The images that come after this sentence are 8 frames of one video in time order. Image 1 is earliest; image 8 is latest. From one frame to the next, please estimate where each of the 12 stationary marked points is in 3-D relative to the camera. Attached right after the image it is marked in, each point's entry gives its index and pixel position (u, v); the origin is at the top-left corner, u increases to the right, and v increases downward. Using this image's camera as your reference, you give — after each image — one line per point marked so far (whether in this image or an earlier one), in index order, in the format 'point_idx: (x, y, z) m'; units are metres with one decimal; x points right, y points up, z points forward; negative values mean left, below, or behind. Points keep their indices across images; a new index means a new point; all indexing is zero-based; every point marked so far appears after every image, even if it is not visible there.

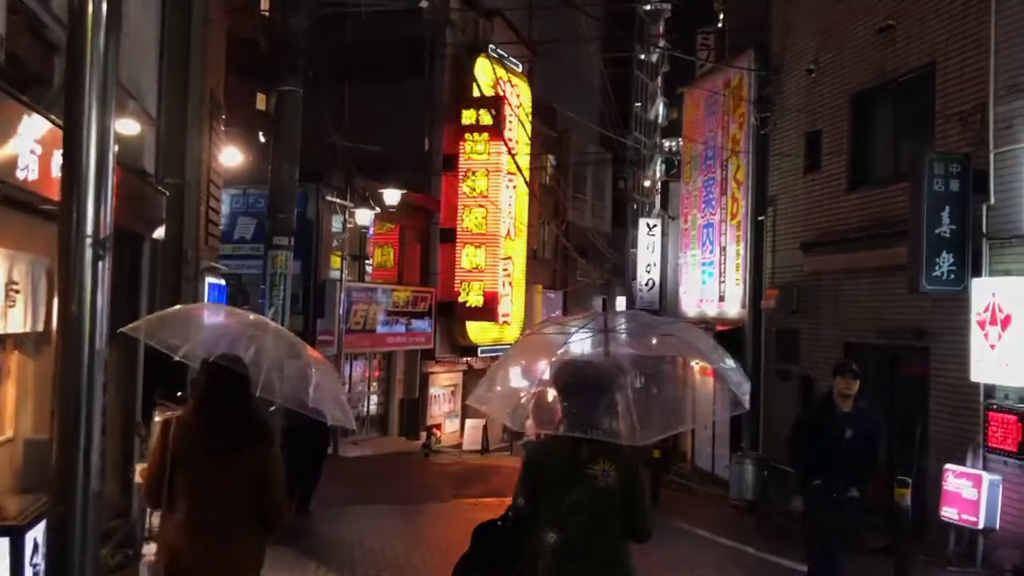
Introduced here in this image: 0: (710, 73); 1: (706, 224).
0: (+3.6, +3.9, +17.5) m
1: (+3.5, +1.1, +17.4) m
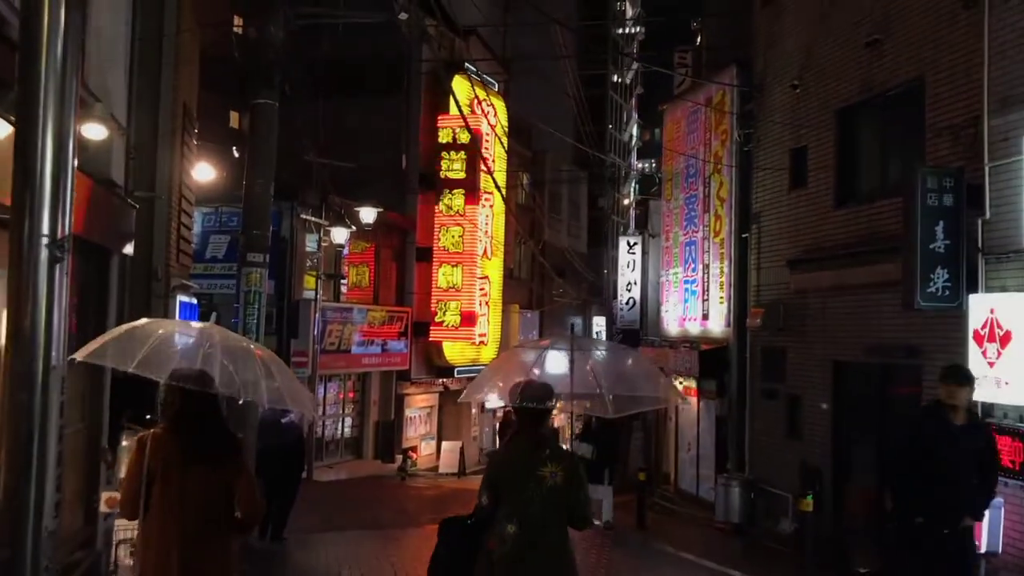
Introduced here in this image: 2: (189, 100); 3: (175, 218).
0: (+3.2, +3.5, +17.3) m
1: (+3.1, +0.8, +17.2) m
2: (-4.3, +2.5, +13.2) m
3: (-4.3, +0.9, +12.5) m
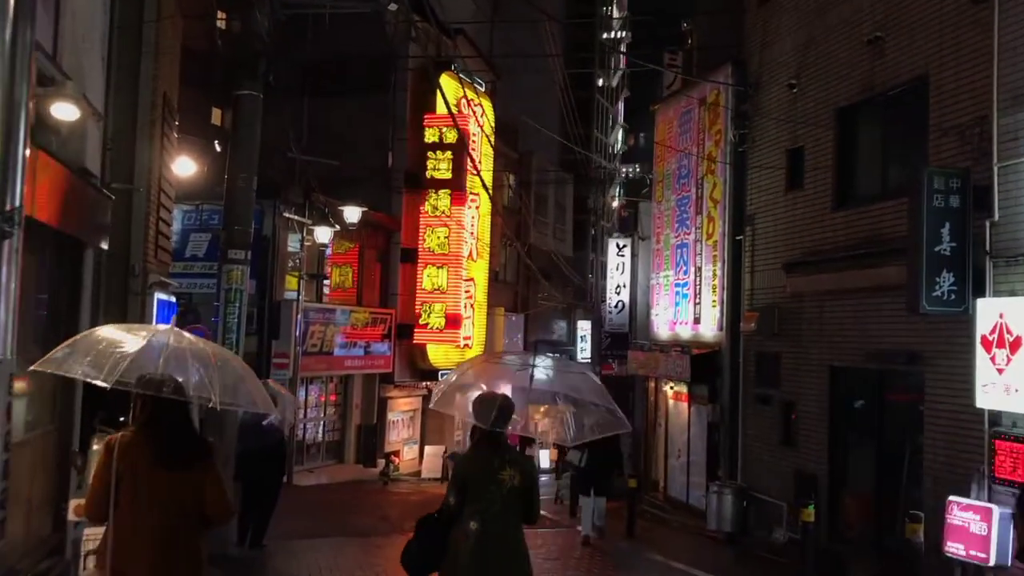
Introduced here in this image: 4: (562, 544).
0: (+3.0, +3.5, +17.0) m
1: (+2.9, +0.8, +16.9) m
2: (-4.5, +2.5, +12.7) m
3: (-4.4, +0.9, +12.1) m
4: (+0.7, -3.4, +13.1) m
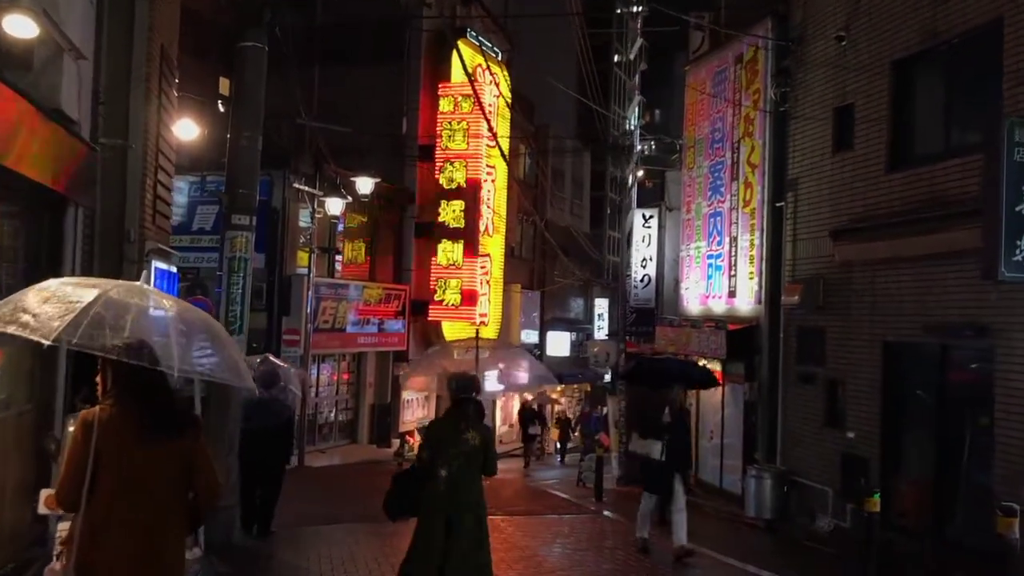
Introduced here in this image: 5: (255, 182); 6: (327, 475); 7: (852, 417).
0: (+3.4, +3.9, +16.0) m
1: (+3.3, +1.2, +15.9) m
2: (-4.1, +2.9, +11.8) m
3: (-4.1, +1.3, +11.2) m
4: (+1.0, -3.0, +12.2) m
5: (-2.7, +1.1, +10.3) m
6: (-3.4, -3.4, +17.9) m
7: (+4.2, -1.6, +12.1) m
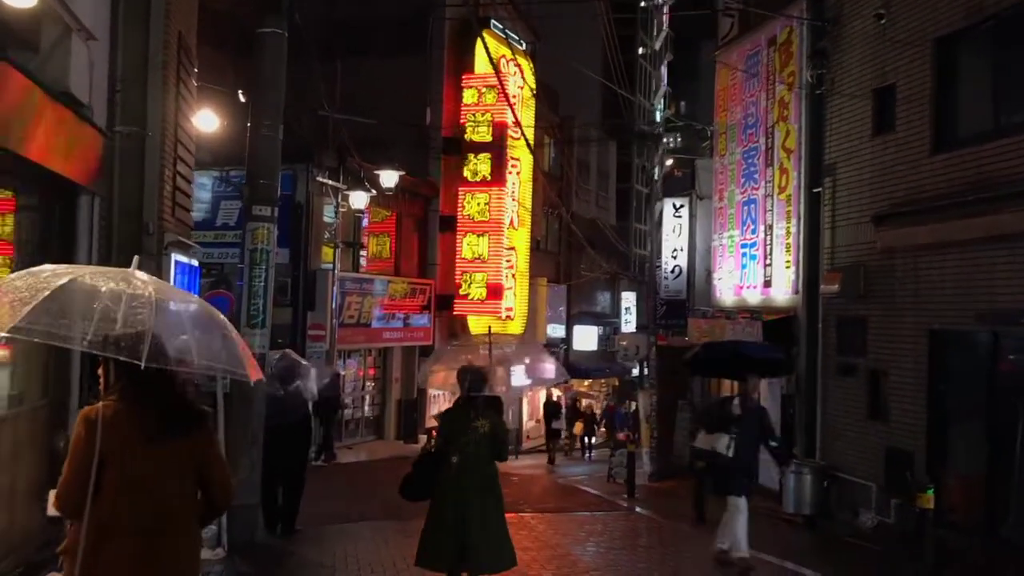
0: (+3.8, +4.1, +15.5) m
1: (+3.7, +1.4, +15.4) m
2: (-3.8, +3.0, +11.5) m
3: (-3.8, +1.4, +10.9) m
4: (+1.4, -2.9, +11.8) m
5: (-2.4, +1.2, +10.0) m
6: (-2.8, -3.3, +17.6) m
7: (+4.6, -1.4, +11.6) m
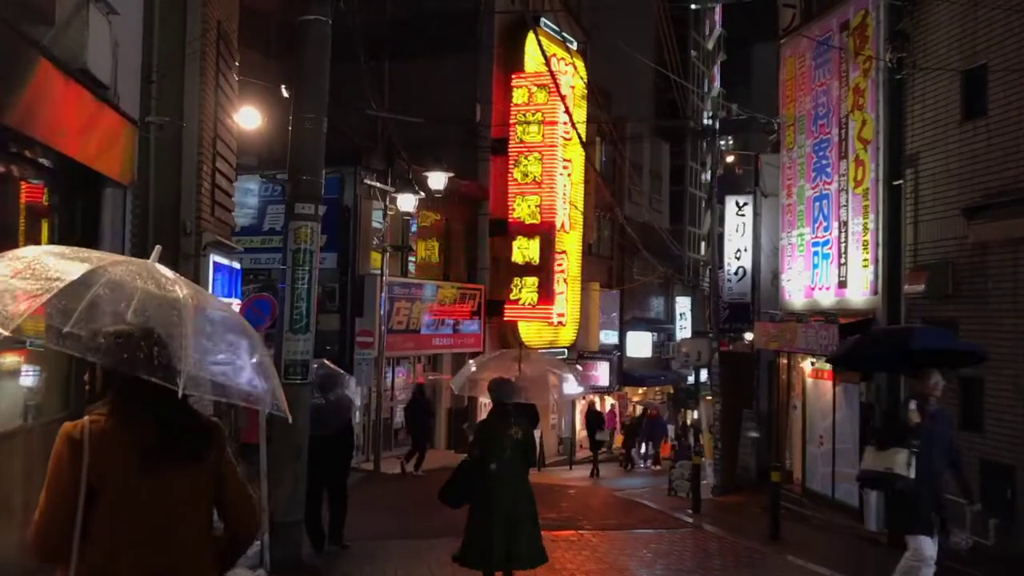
0: (+4.6, +4.1, +14.6) m
1: (+4.5, +1.4, +14.5) m
2: (-3.2, +2.9, +11.0) m
3: (-3.2, +1.3, +10.3) m
4: (+2.0, -2.9, +11.0) m
5: (-1.8, +1.2, +9.3) m
6: (-1.9, -3.4, +16.9) m
7: (+5.2, -1.4, +10.6) m
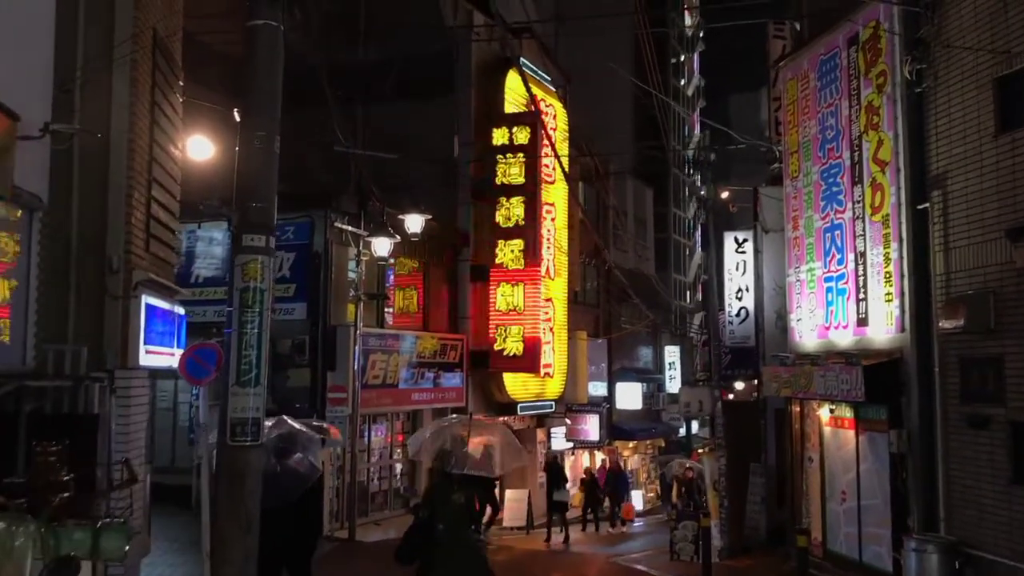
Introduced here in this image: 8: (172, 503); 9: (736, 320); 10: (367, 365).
0: (+4.3, +3.5, +13.5) m
1: (+4.3, +0.8, +13.2) m
2: (-3.4, +2.5, +9.7) m
3: (-3.4, +0.9, +8.9) m
4: (+1.9, -3.3, +9.4) m
5: (-2.0, +0.8, +8.0) m
6: (-2.1, -4.1, +15.3) m
7: (+5.1, -1.7, +9.2) m
8: (-6.2, -3.9, +17.7) m
9: (+3.8, -0.5, +16.5) m
10: (-2.7, -1.4, +18.3) m
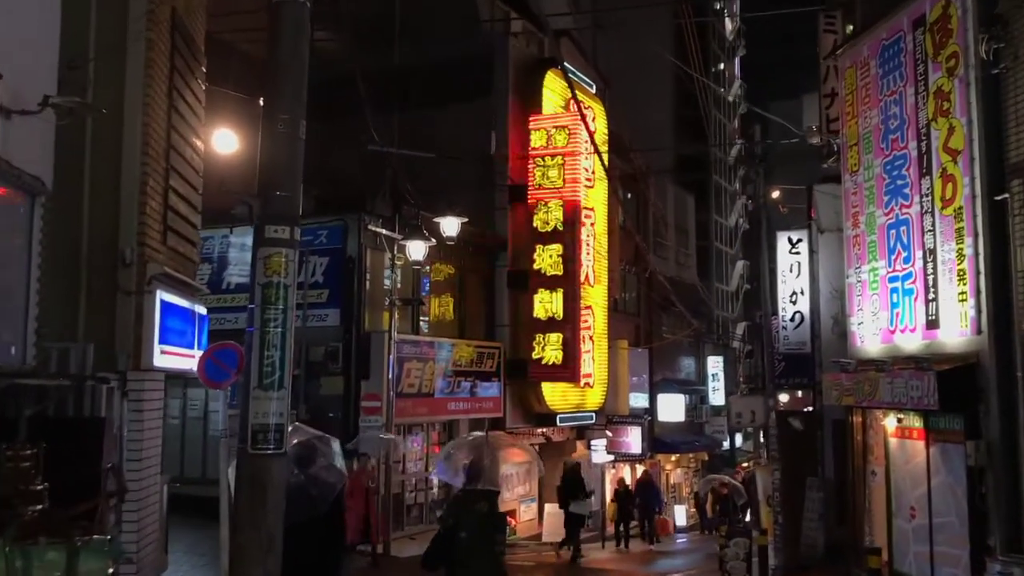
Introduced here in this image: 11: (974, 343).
0: (+4.8, +3.5, +12.6) m
1: (+4.8, +0.8, +12.3) m
2: (-3.0, +2.5, +9.1) m
3: (-3.0, +0.9, +8.3) m
4: (+2.3, -3.3, +8.6) m
5: (-1.7, +0.9, +7.3) m
6: (-1.5, -4.2, +14.6) m
7: (+5.5, -1.7, +8.3) m
8: (-5.5, -4.0, +17.2) m
9: (+4.4, -0.6, +15.6) m
10: (-2.0, -1.5, +17.6) m
11: (+5.0, -0.6, +10.6) m
